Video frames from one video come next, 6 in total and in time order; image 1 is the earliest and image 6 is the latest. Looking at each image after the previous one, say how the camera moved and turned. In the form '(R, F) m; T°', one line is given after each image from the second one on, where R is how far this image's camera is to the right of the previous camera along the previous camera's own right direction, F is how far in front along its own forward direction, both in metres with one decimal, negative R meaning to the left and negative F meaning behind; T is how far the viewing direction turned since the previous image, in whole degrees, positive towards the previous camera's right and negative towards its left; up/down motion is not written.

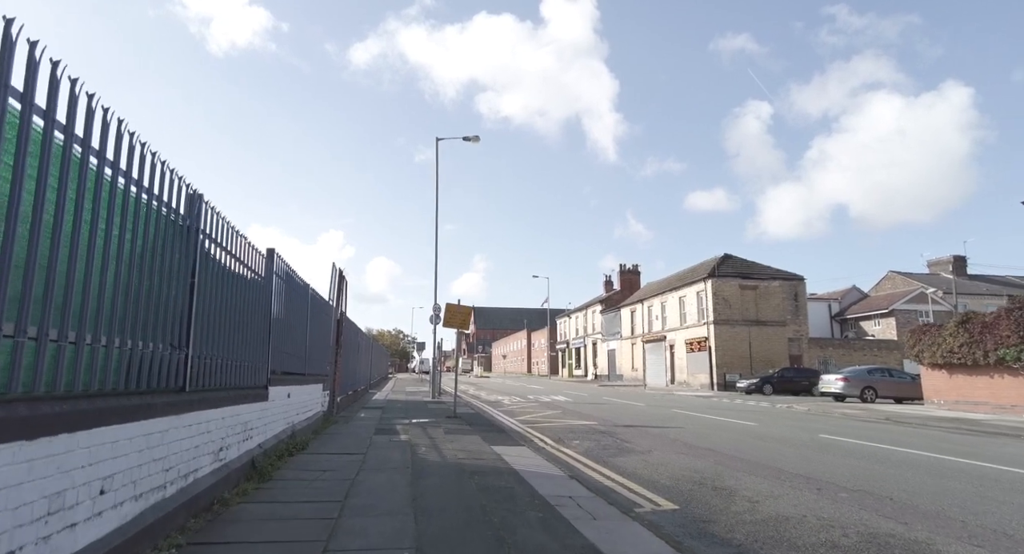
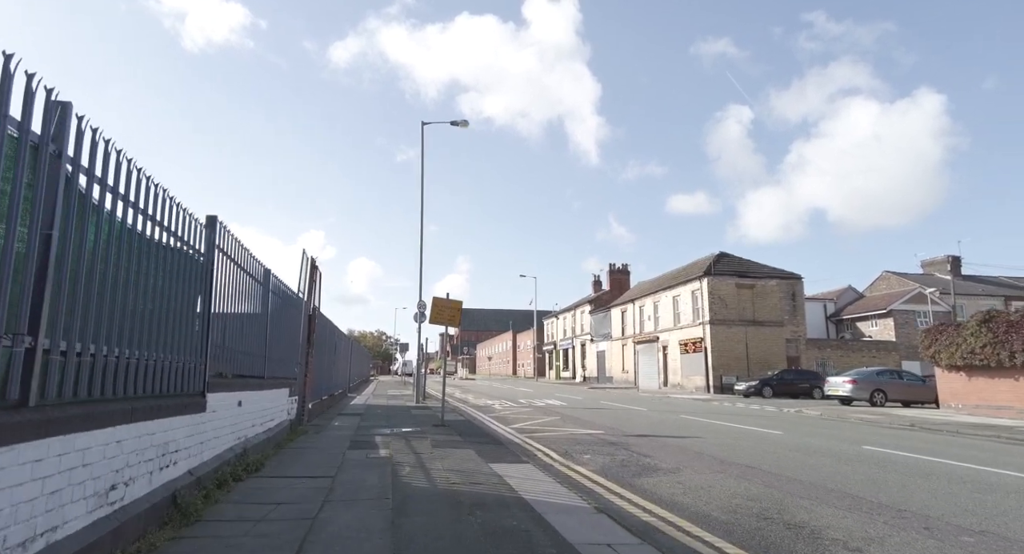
(-0.3, +1.8) m; +2°
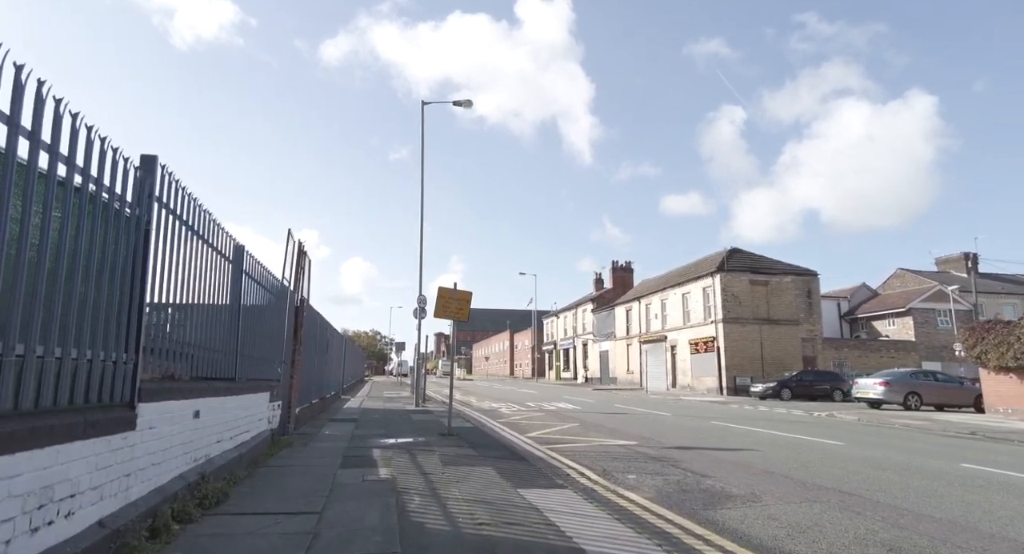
(-0.5, +1.9) m; 0°
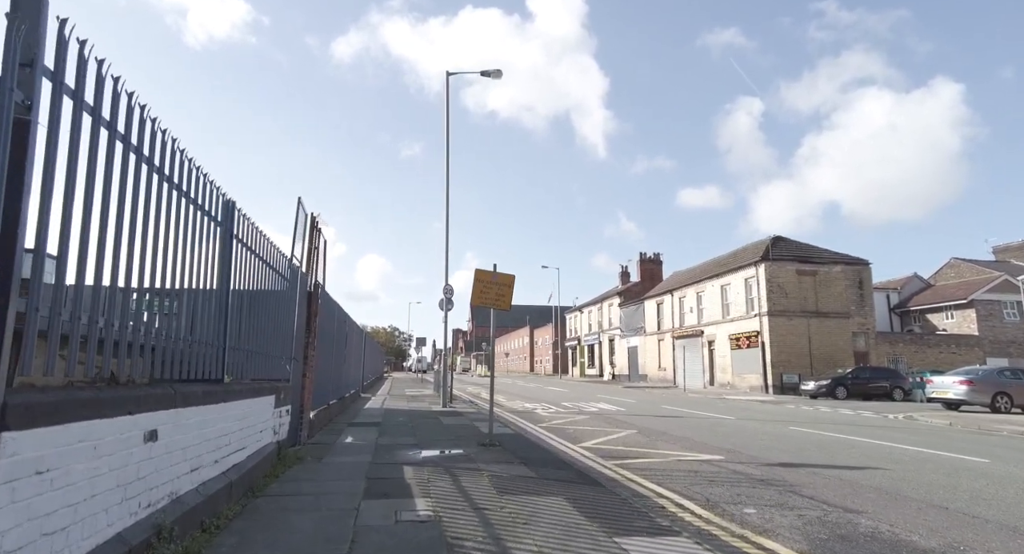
(-0.7, +2.1) m; -2°
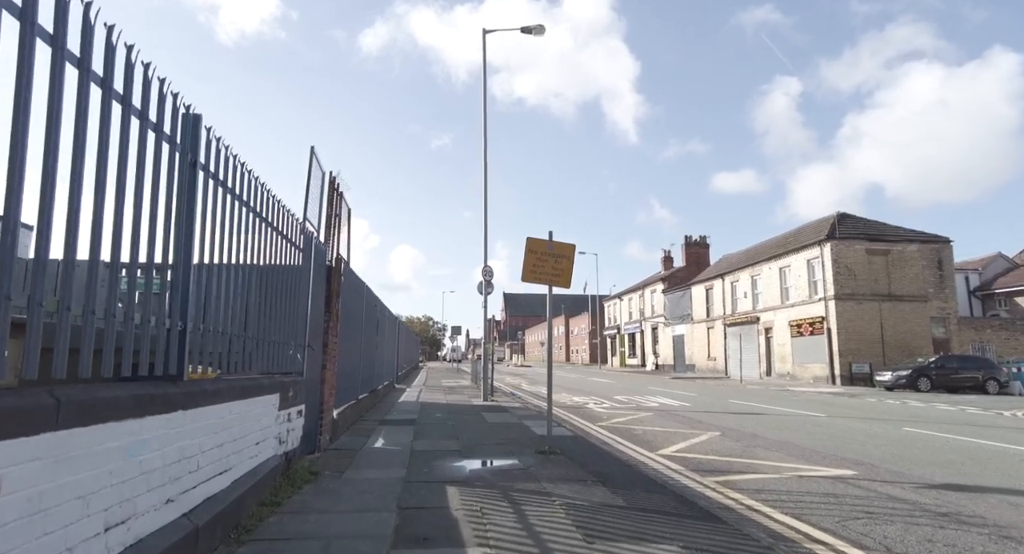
(-0.4, +2.1) m; -3°
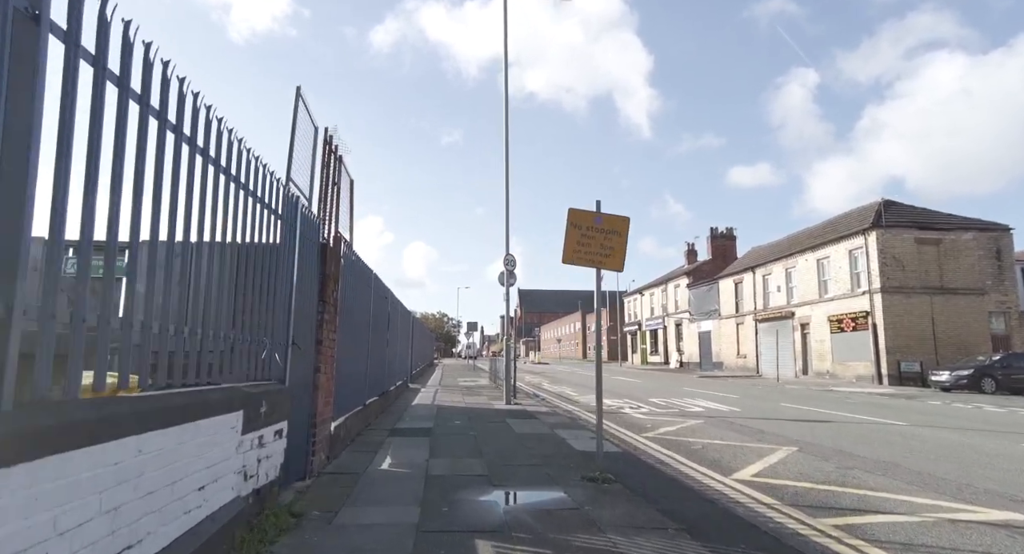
(-0.3, +1.9) m; -1°
